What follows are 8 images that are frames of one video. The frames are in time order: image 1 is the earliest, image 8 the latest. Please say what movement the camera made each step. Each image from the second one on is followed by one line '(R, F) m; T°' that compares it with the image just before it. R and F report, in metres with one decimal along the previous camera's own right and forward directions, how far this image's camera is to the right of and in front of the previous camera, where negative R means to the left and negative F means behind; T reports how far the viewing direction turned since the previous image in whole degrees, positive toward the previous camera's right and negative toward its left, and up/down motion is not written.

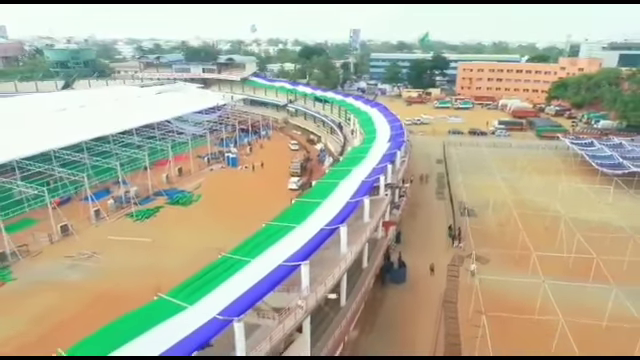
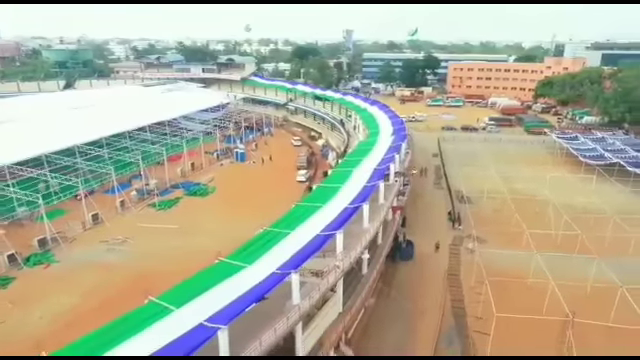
(-1.0, -1.7) m; +1°
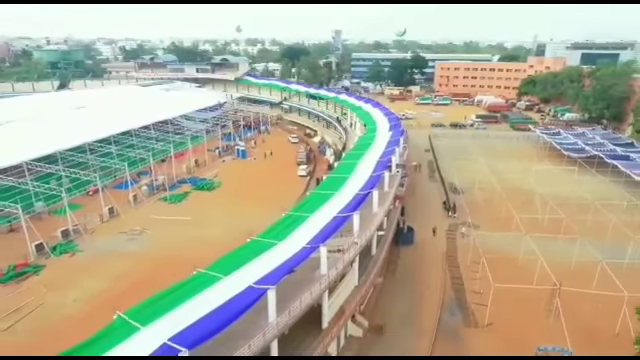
(-0.9, -1.3) m; +2°
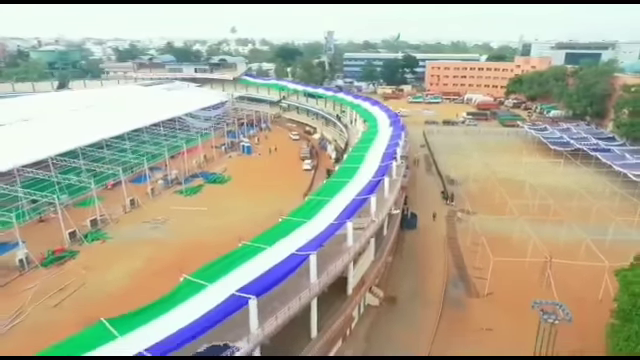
(-1.0, -1.6) m; +2°
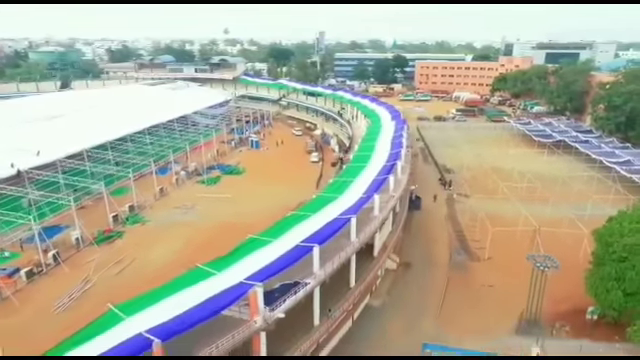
(-1.5, -2.4) m; +2°
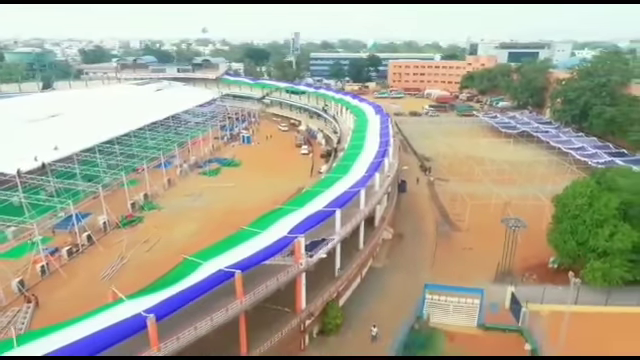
(-1.5, -2.6) m; +4°
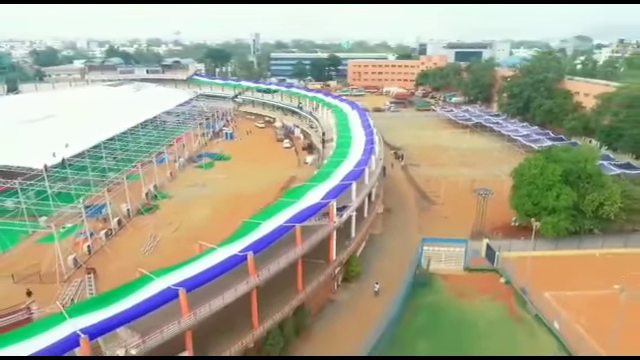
(-2.5, -3.2) m; +6°
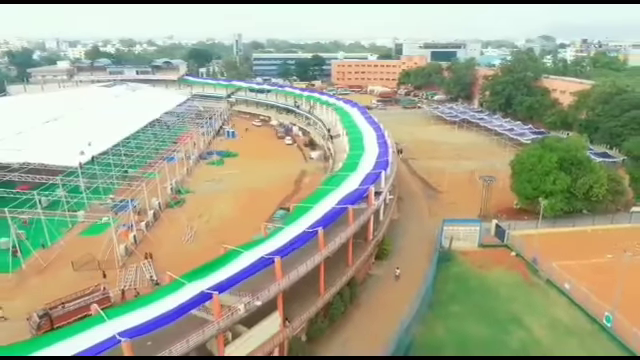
(-2.6, -1.9) m; +4°
